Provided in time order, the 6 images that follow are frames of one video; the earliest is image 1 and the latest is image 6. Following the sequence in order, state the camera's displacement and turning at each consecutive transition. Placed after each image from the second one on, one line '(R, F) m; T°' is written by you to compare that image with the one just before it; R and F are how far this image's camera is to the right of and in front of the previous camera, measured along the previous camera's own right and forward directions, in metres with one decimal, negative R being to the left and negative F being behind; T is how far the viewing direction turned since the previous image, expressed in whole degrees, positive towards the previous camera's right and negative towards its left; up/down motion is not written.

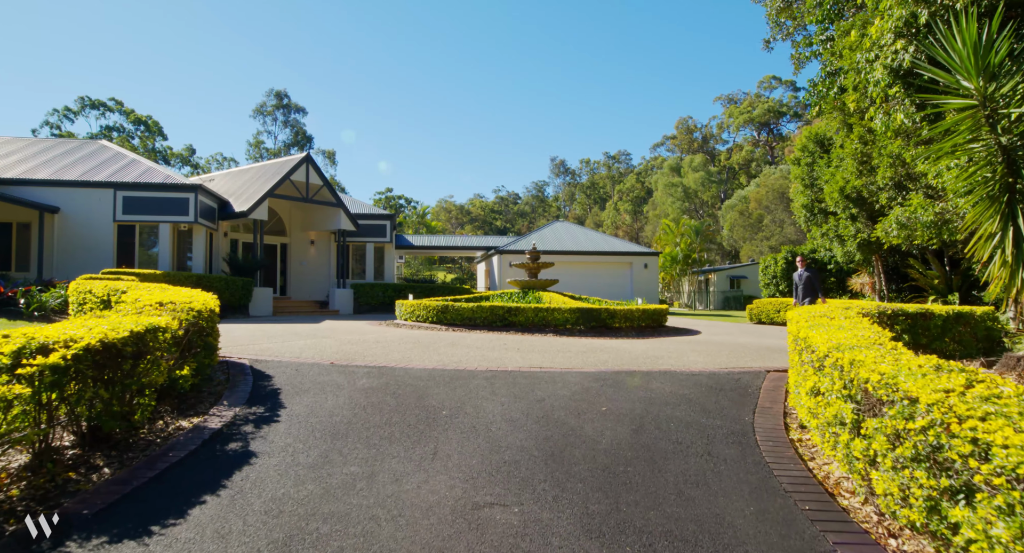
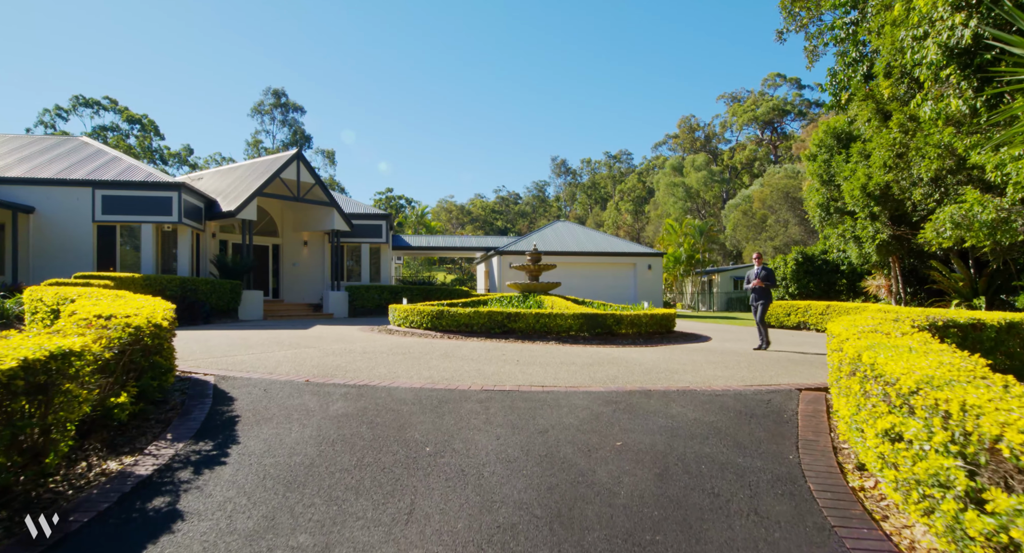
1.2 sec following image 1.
(0.0, +0.8) m; 0°
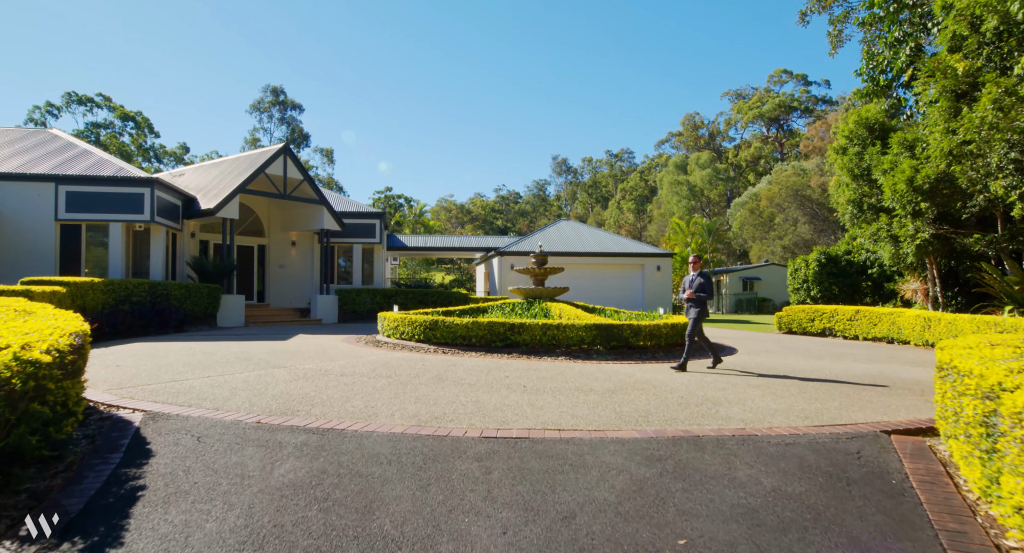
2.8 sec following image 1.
(-0.1, +1.3) m; 0°
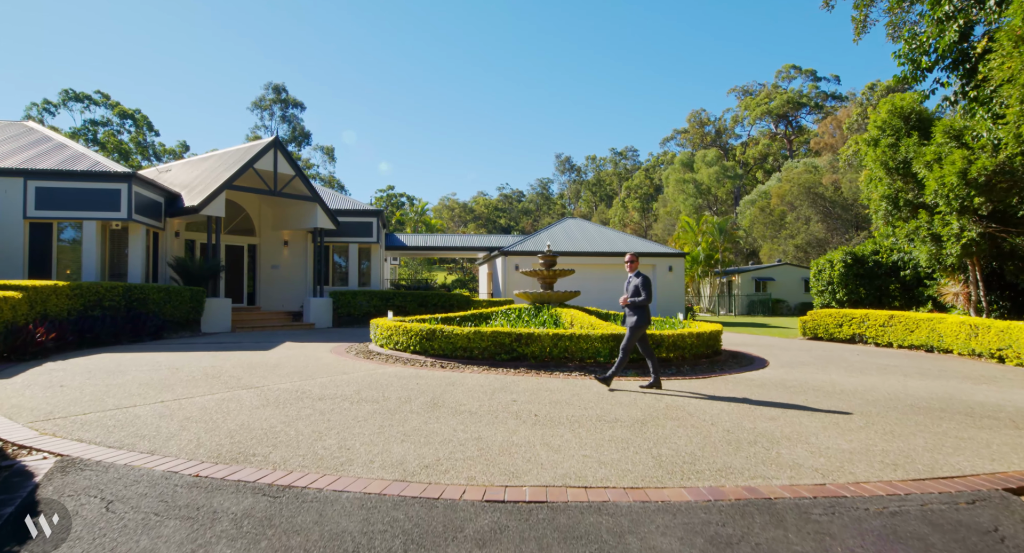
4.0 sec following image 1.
(-0.1, +1.0) m; 0°
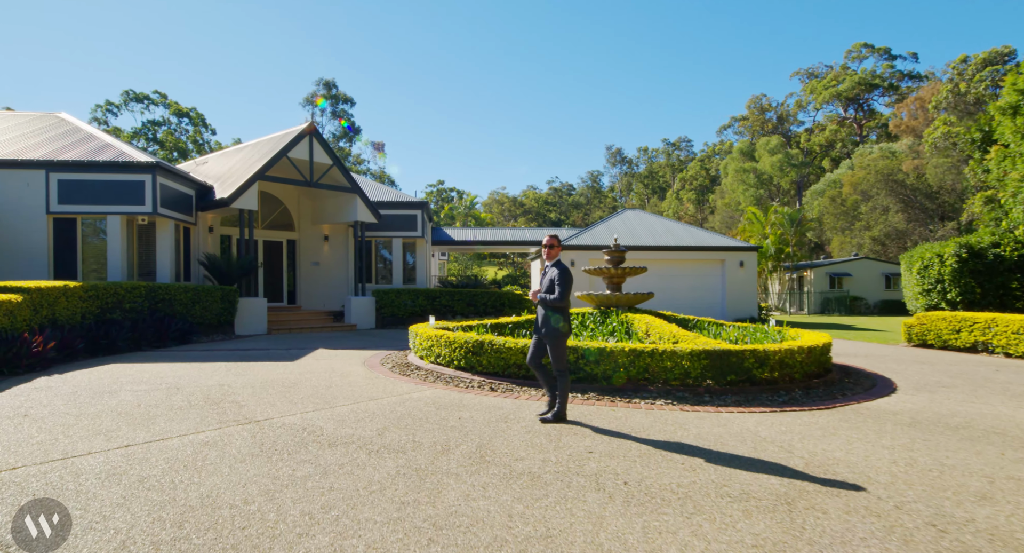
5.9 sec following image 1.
(-0.2, +1.6) m; -5°
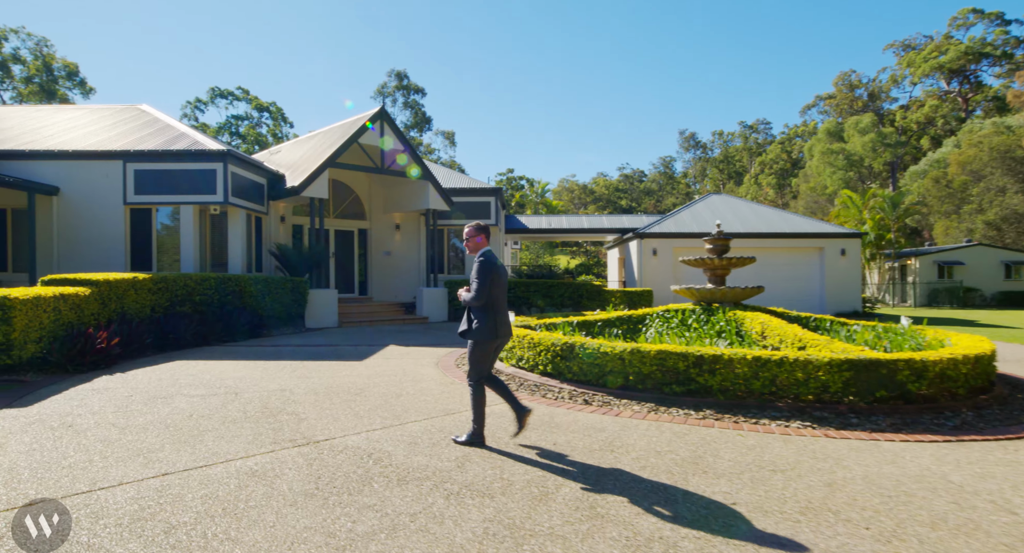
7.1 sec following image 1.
(-0.3, +1.0) m; -7°
